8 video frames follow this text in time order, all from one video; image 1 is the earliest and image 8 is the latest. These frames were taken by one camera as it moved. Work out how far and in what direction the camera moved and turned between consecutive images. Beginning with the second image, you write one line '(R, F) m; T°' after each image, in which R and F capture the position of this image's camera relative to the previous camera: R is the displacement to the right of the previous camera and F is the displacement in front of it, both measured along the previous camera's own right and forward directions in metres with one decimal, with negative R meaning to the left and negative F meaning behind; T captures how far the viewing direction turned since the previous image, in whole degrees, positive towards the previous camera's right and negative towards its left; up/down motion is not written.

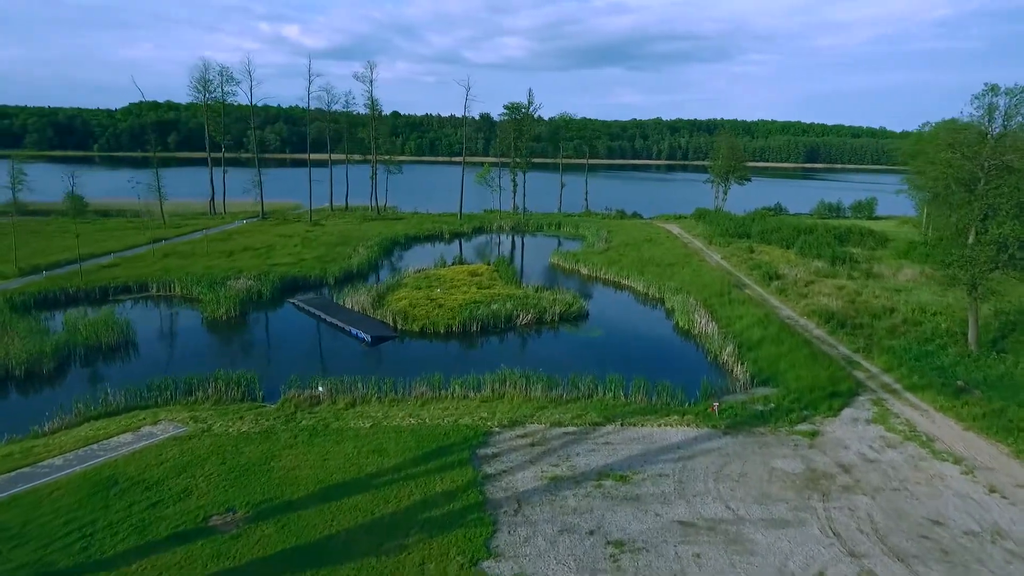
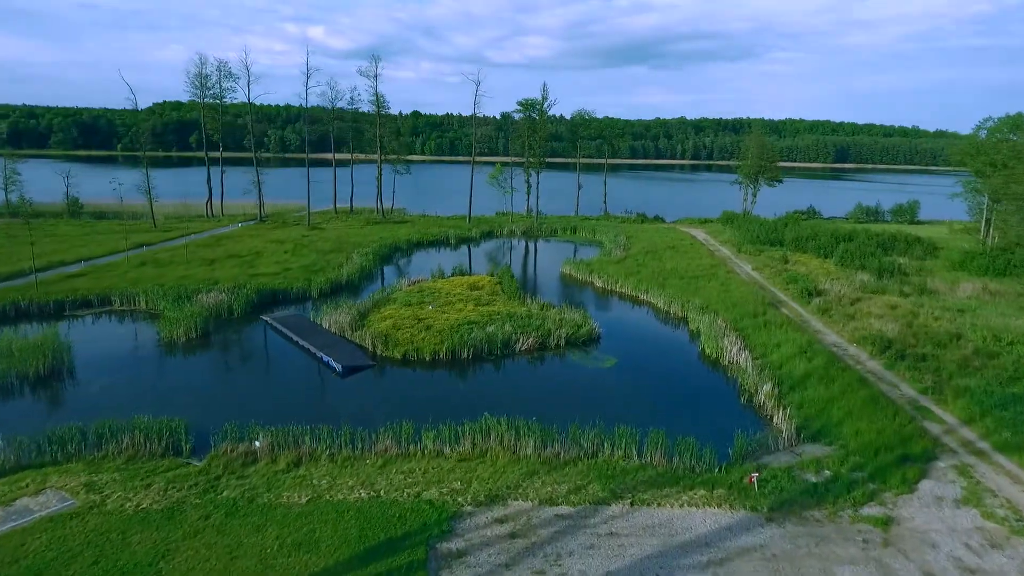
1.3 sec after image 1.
(+0.8, +3.5) m; -2°
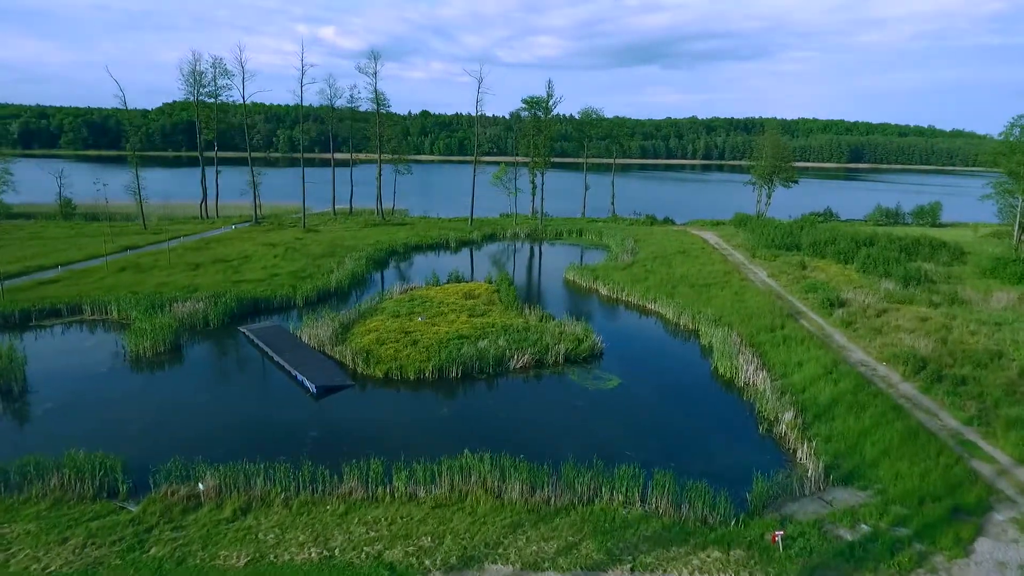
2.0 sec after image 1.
(+0.5, +1.9) m; -1°
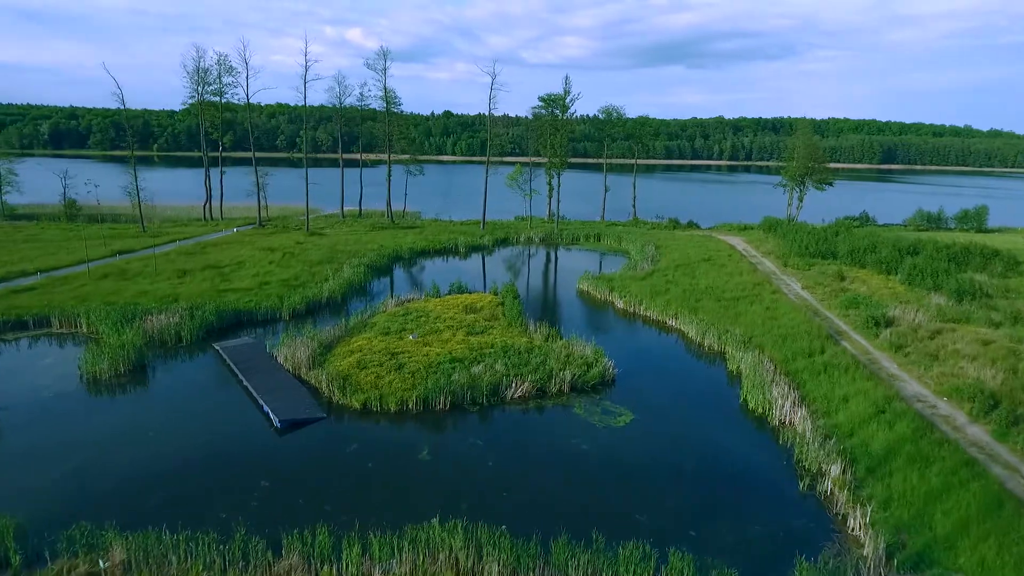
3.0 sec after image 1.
(+0.7, +2.5) m; -2°
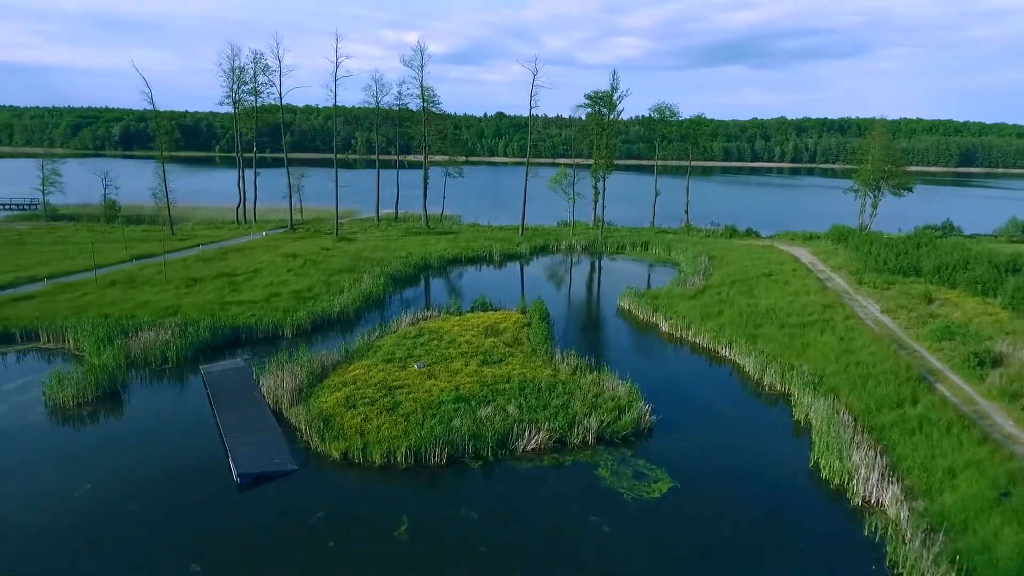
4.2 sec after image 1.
(+0.8, +3.1) m; -5°
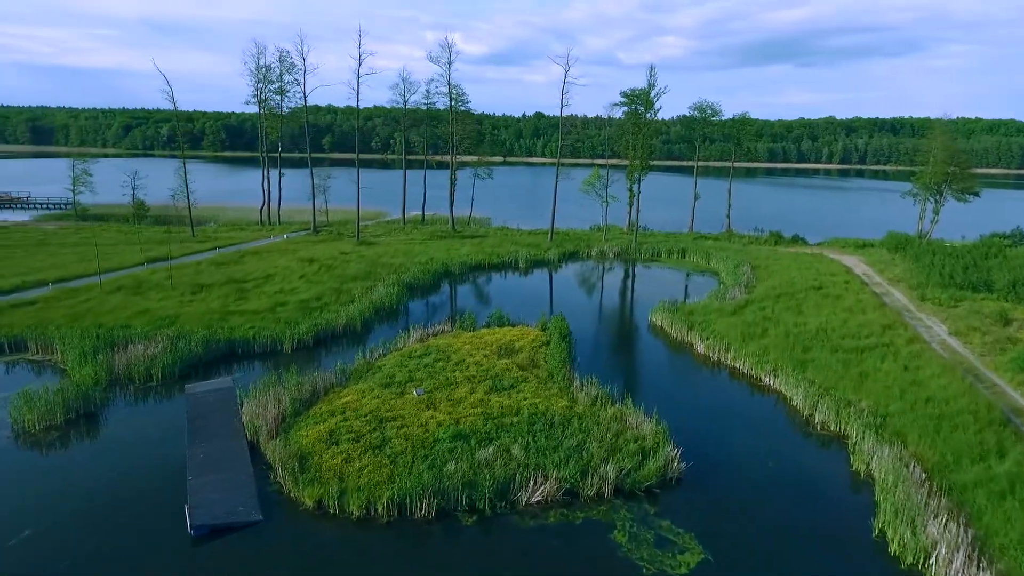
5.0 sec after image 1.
(+0.6, +2.1) m; -3°
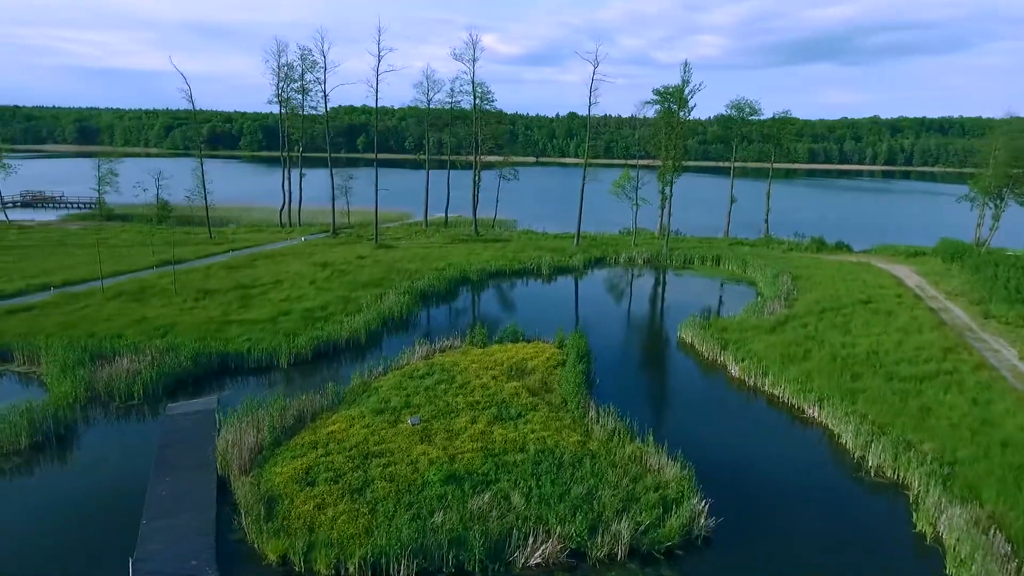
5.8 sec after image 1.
(+0.6, +1.8) m; -3°
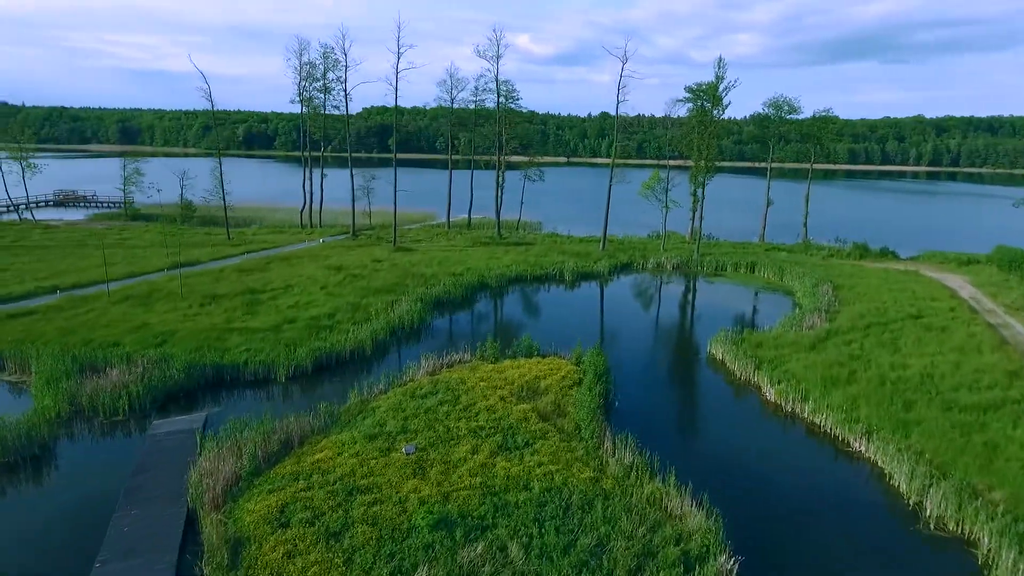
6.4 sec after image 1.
(+0.5, +1.5) m; -3°
